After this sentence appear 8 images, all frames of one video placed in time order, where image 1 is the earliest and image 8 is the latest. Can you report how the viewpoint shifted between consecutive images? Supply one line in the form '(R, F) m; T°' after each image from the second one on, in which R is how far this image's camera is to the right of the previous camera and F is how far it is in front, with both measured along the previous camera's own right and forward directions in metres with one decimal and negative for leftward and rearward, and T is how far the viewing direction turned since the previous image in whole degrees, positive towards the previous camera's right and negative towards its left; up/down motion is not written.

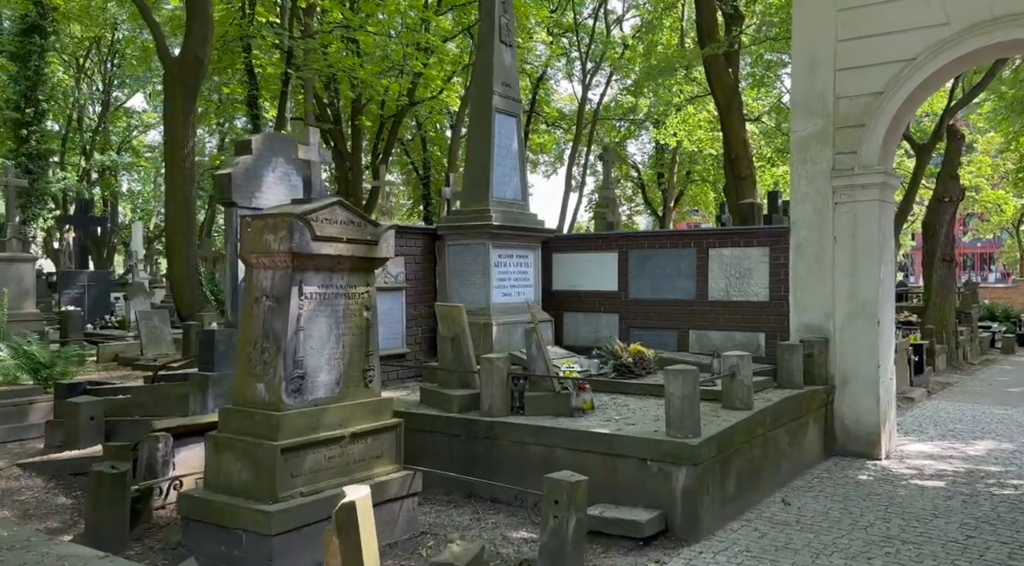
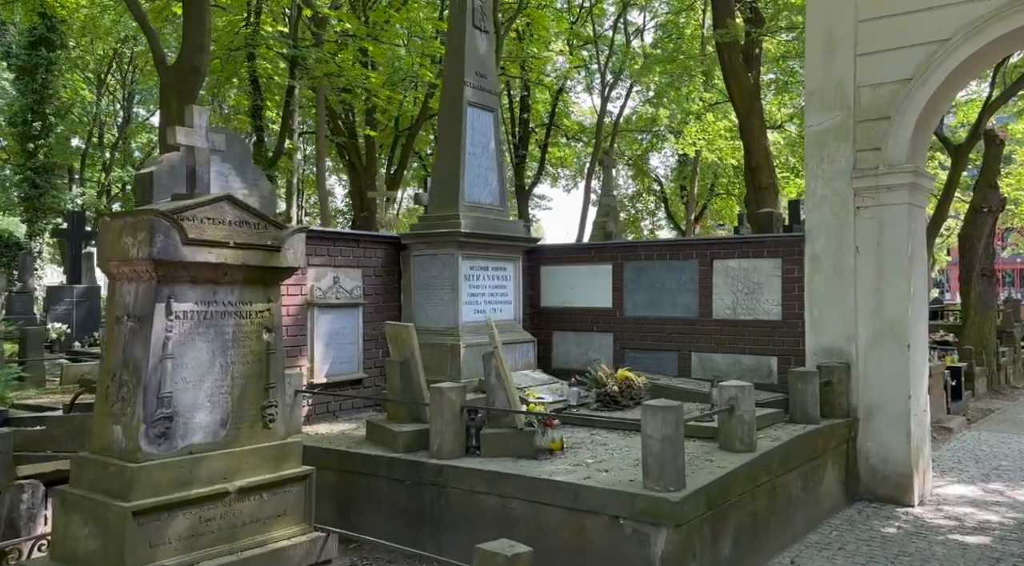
(+0.6, +1.2) m; -2°
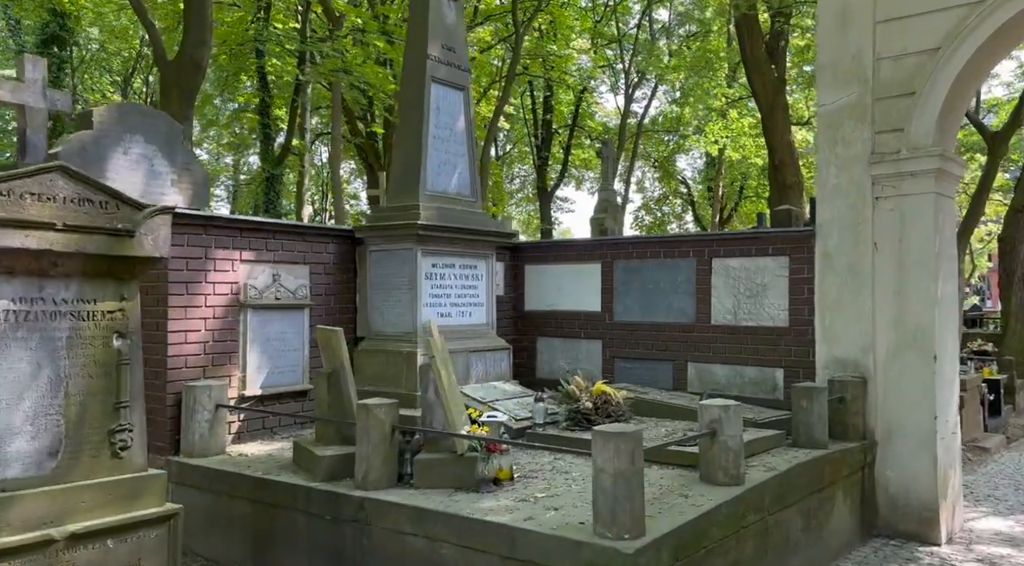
(+0.6, +1.1) m; -2°
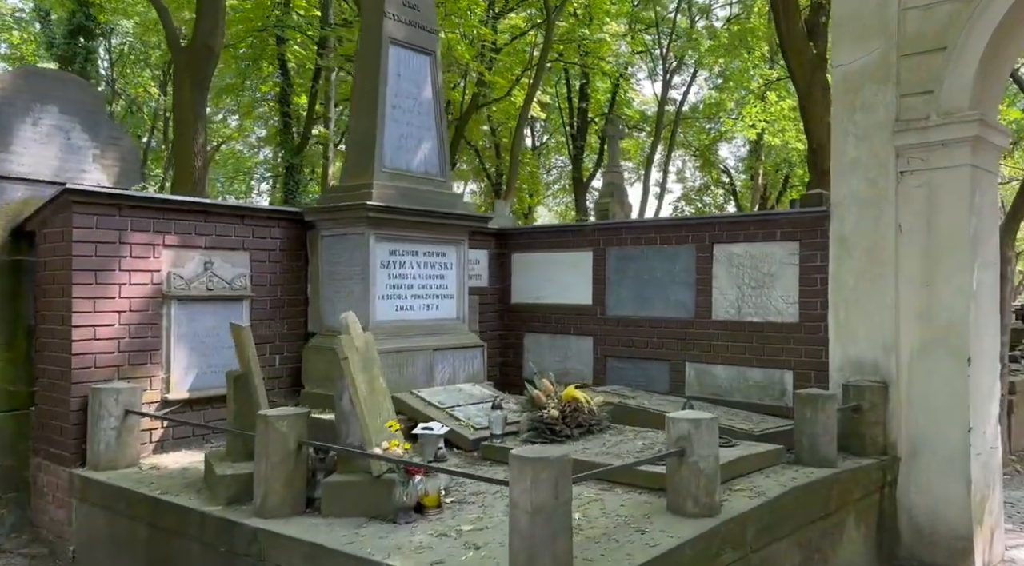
(+0.7, +1.0) m; -3°
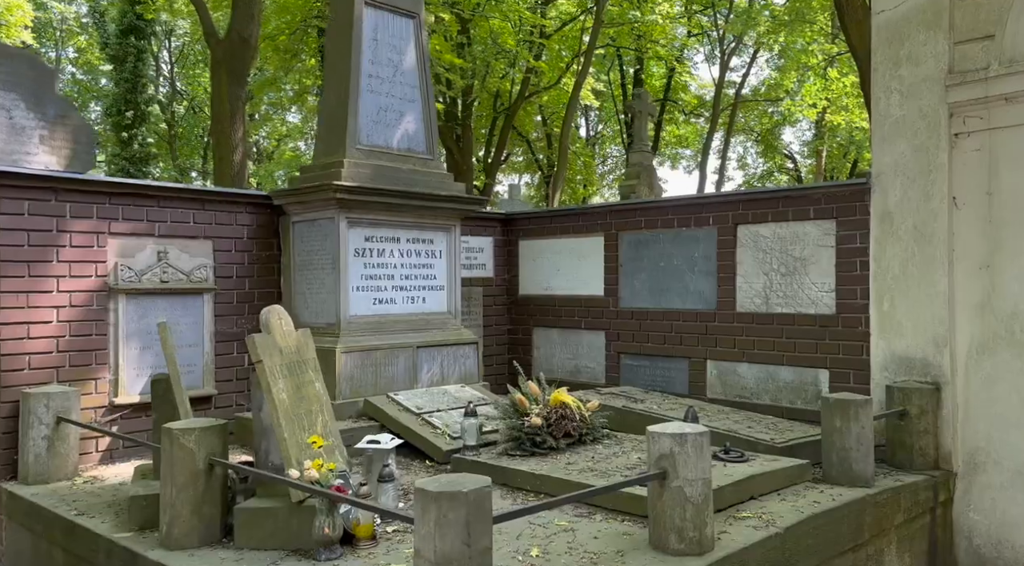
(+0.6, +0.8) m; -4°
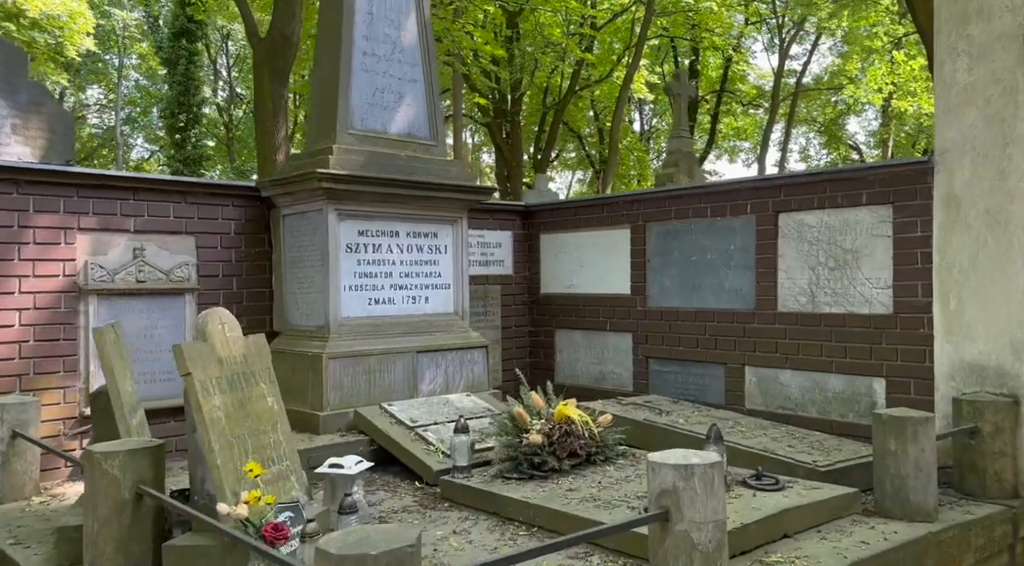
(+0.3, +0.7) m; -4°
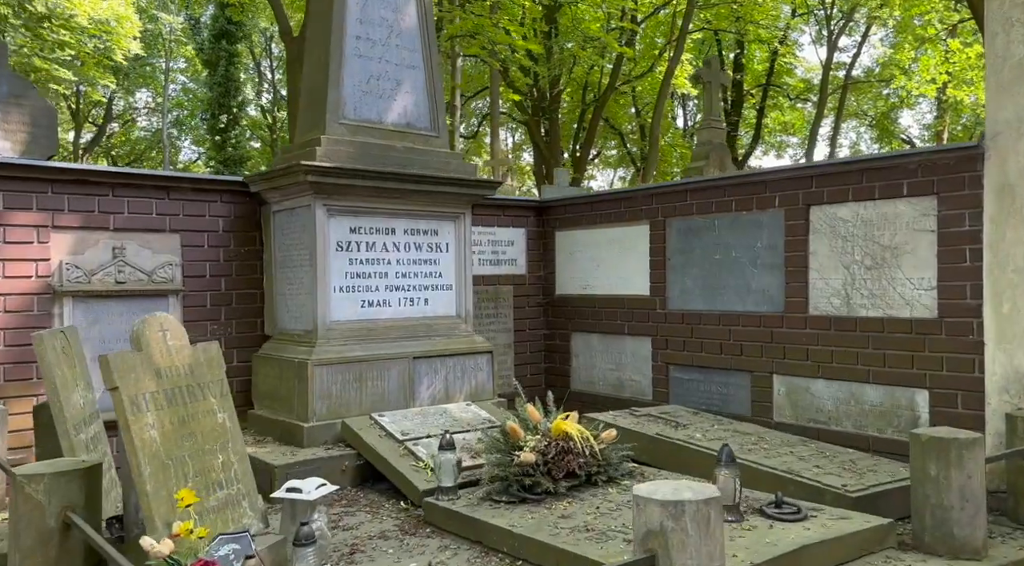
(+0.3, +0.5) m; -3°
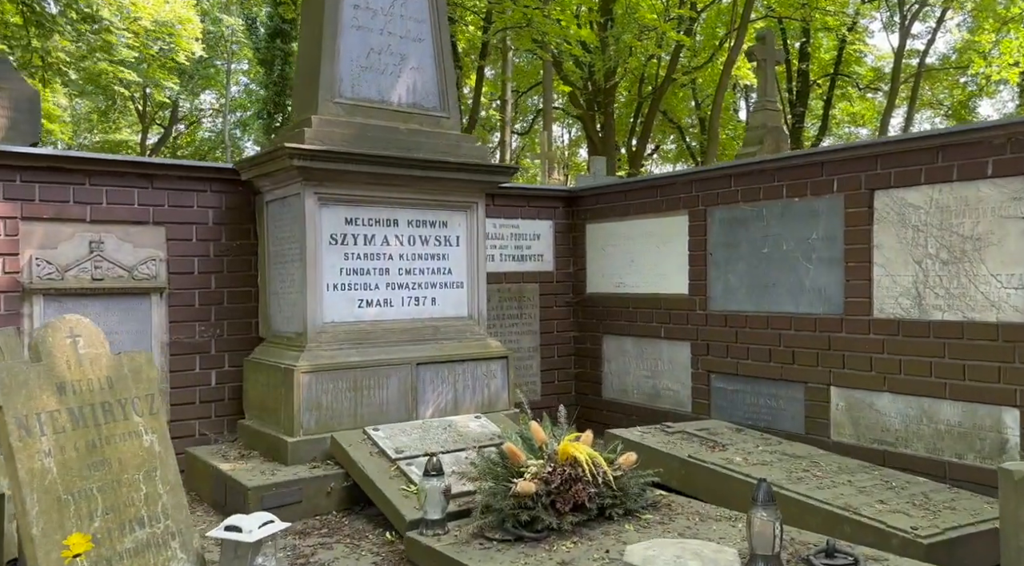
(+0.3, +0.6) m; -4°
